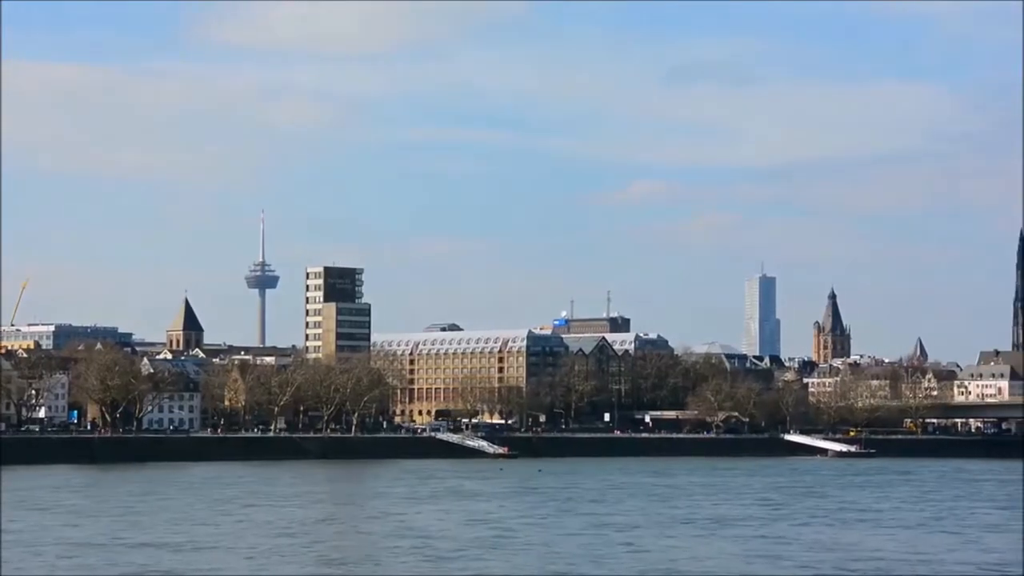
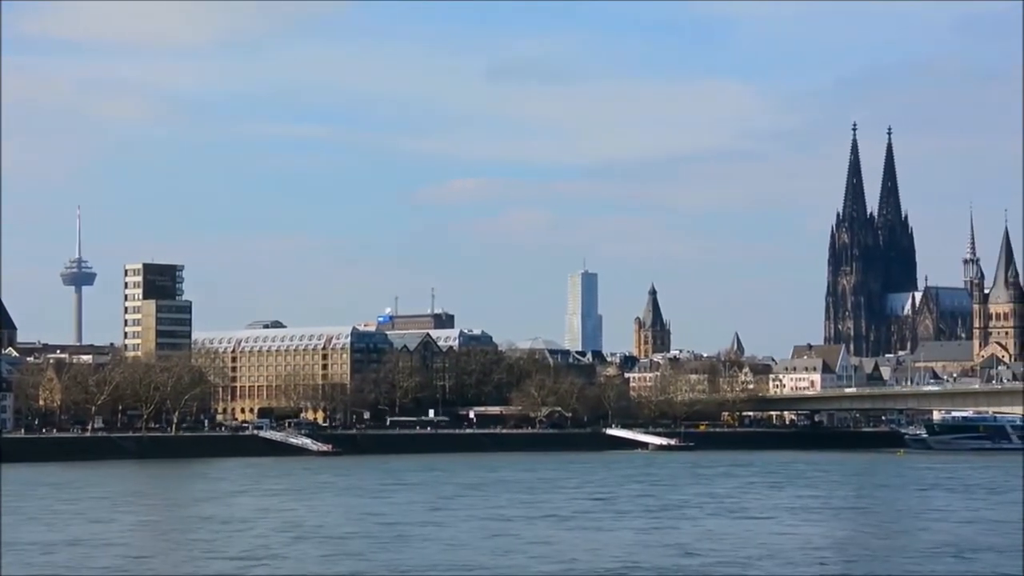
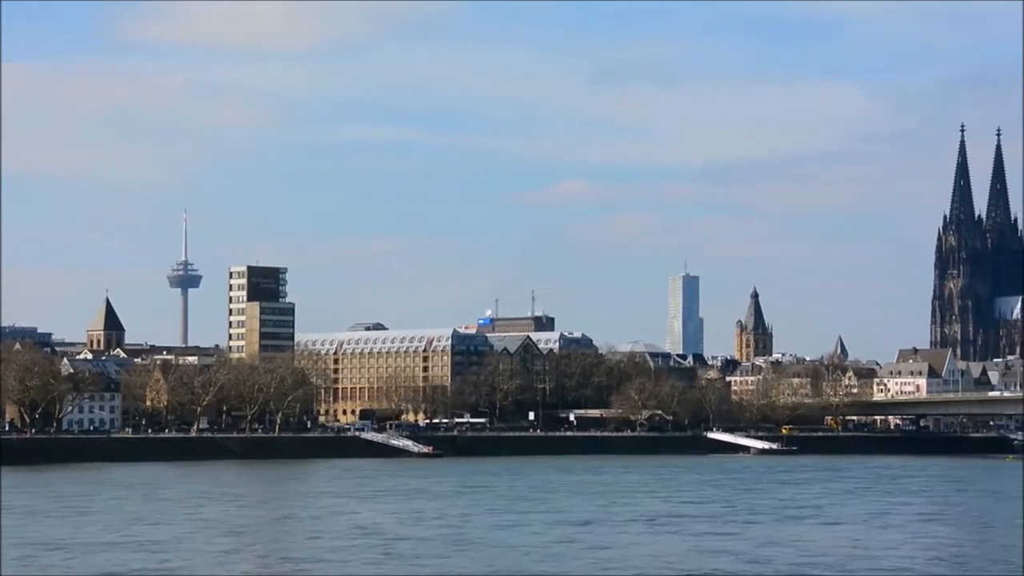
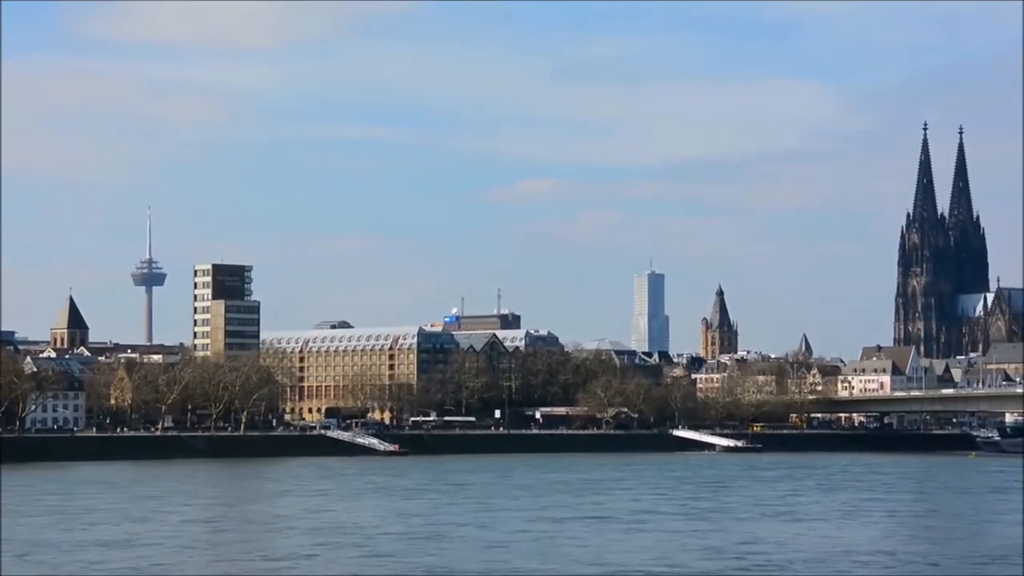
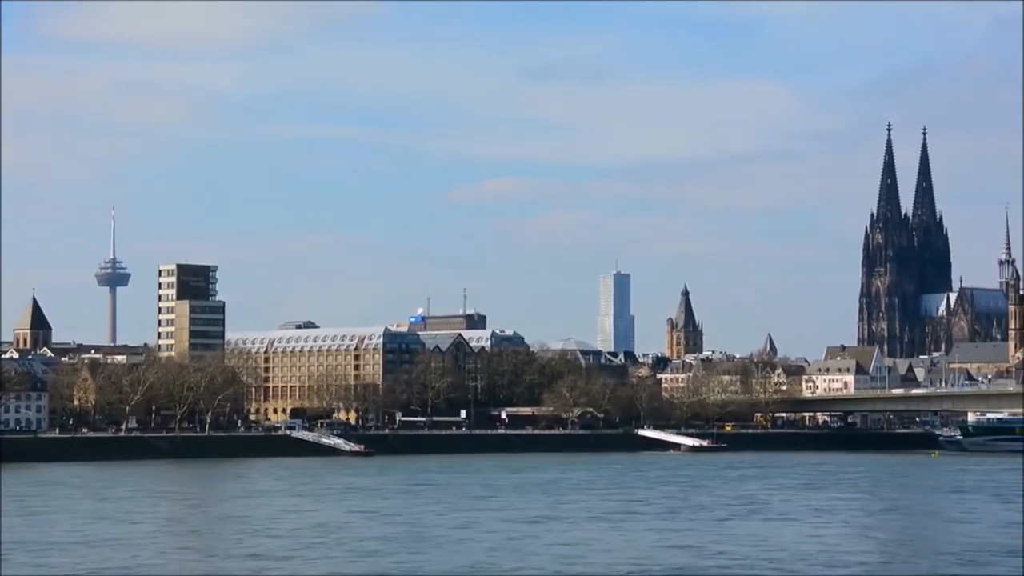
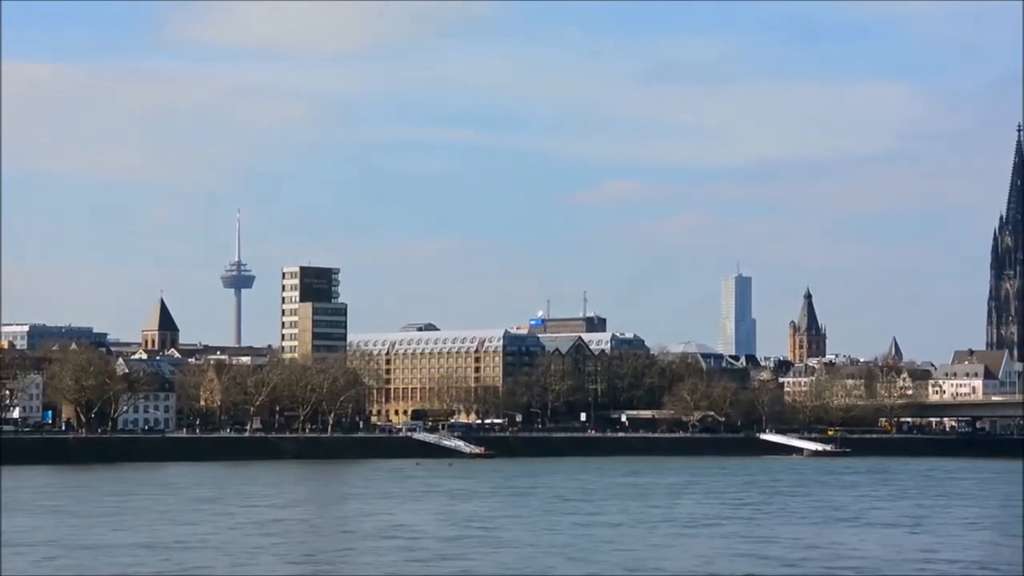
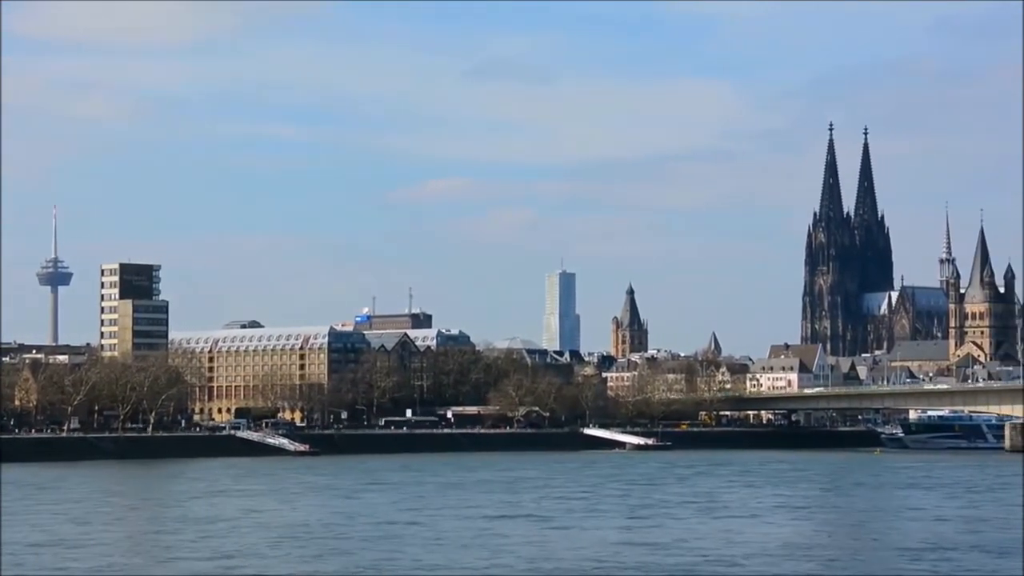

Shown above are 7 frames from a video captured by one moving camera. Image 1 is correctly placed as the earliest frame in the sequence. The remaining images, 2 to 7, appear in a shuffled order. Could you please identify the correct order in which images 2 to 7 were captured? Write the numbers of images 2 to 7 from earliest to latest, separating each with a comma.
6, 3, 4, 5, 2, 7
